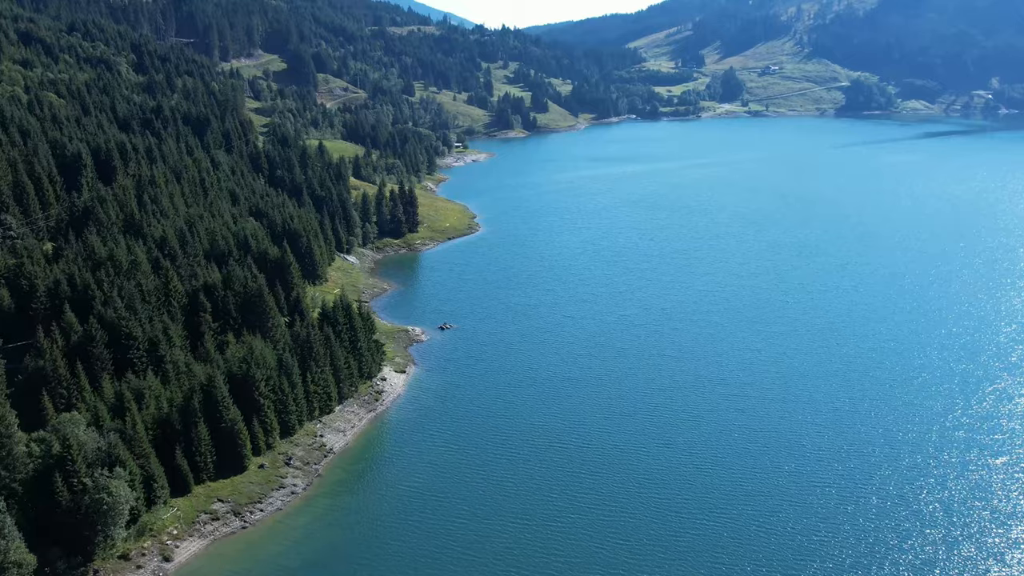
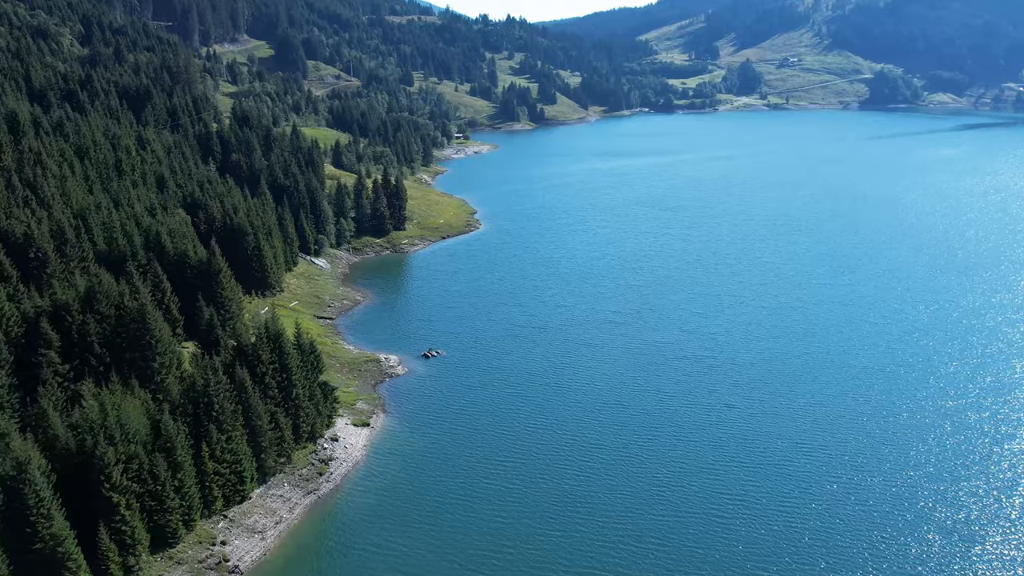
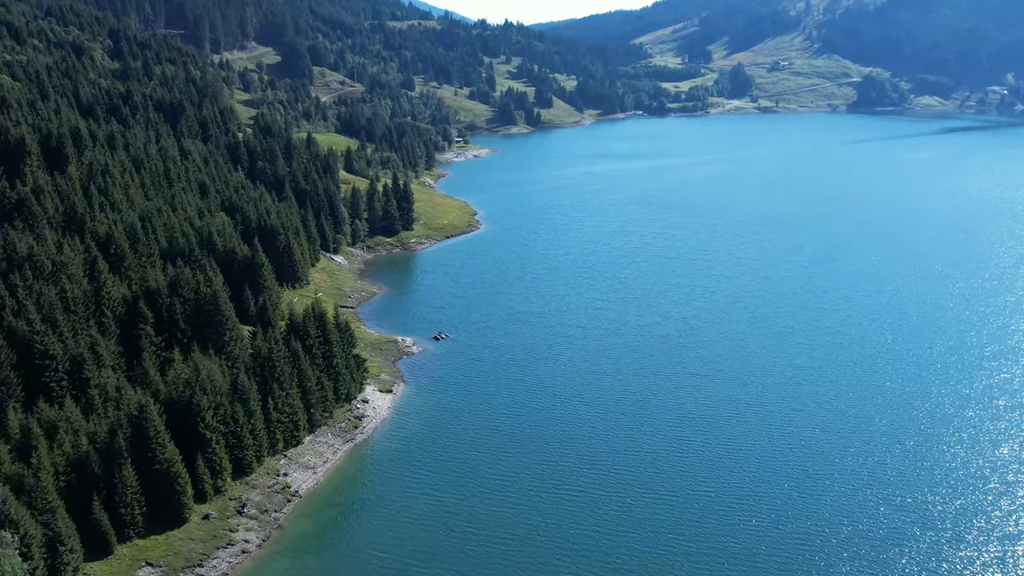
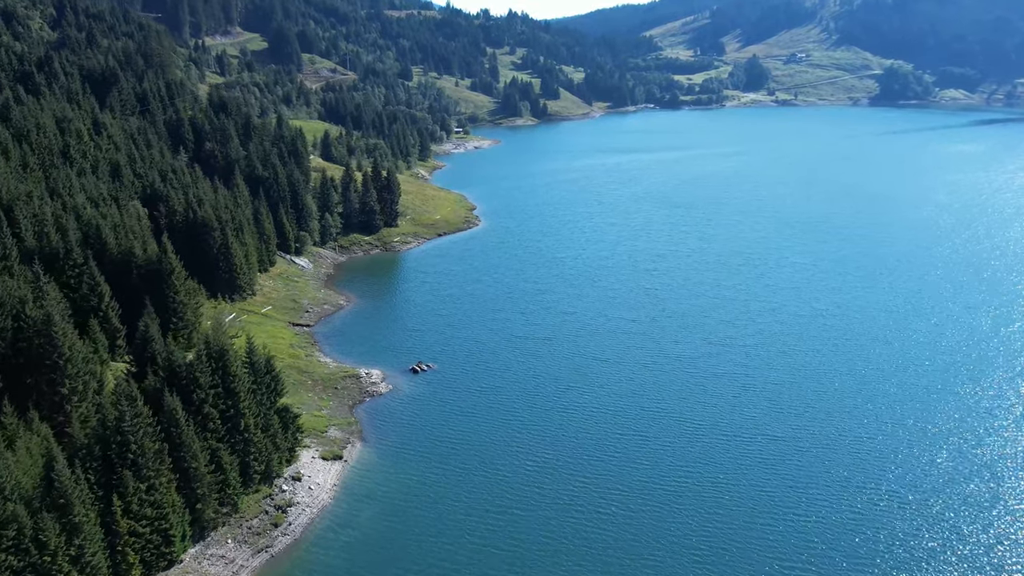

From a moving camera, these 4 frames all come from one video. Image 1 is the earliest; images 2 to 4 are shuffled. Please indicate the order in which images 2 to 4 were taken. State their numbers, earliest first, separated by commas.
3, 2, 4
